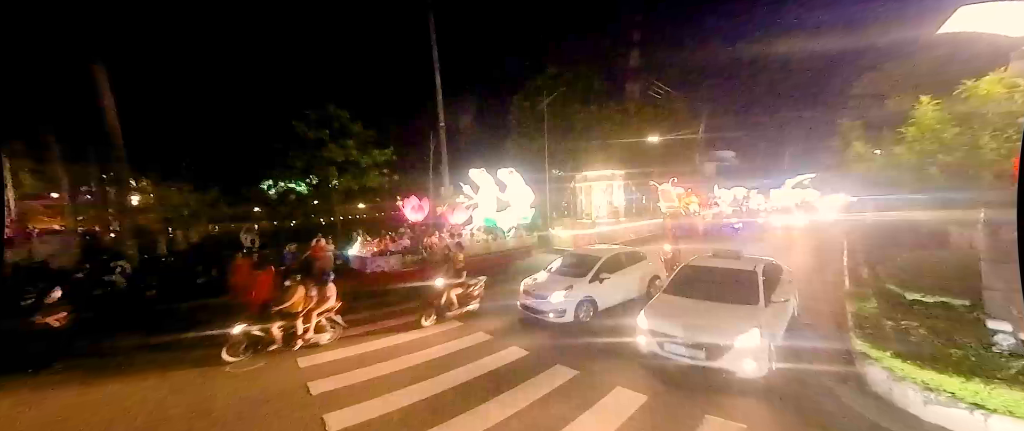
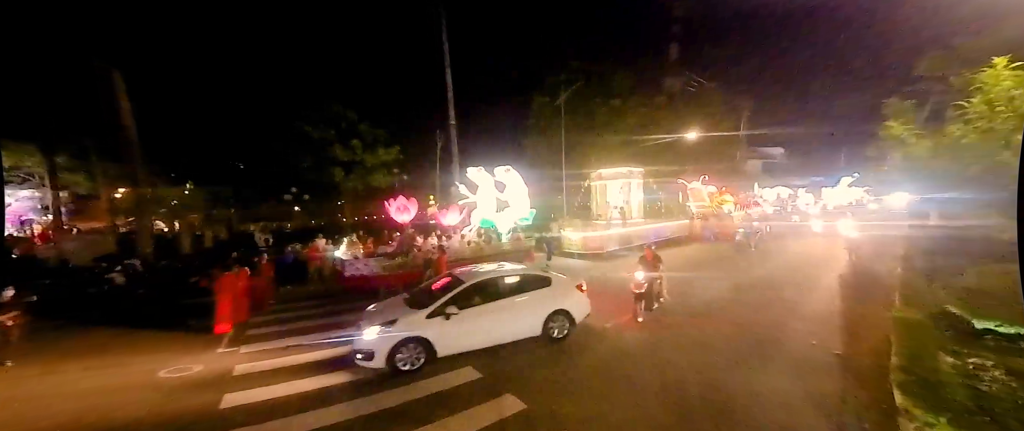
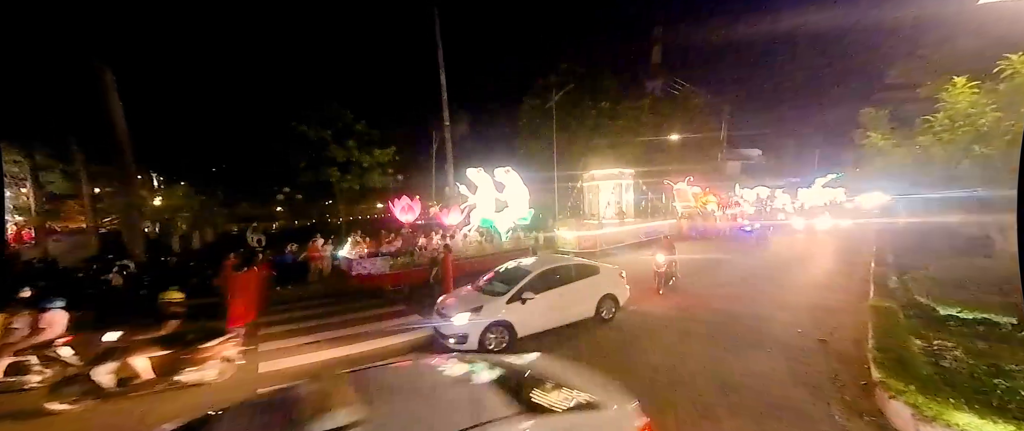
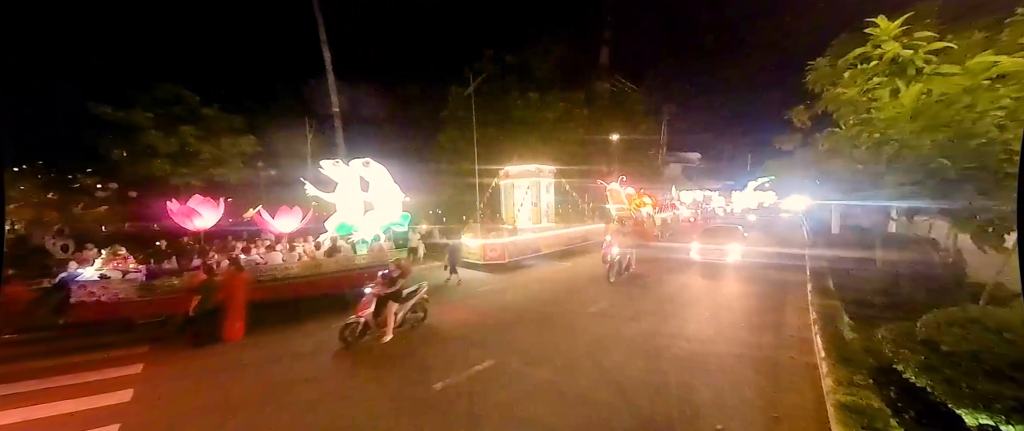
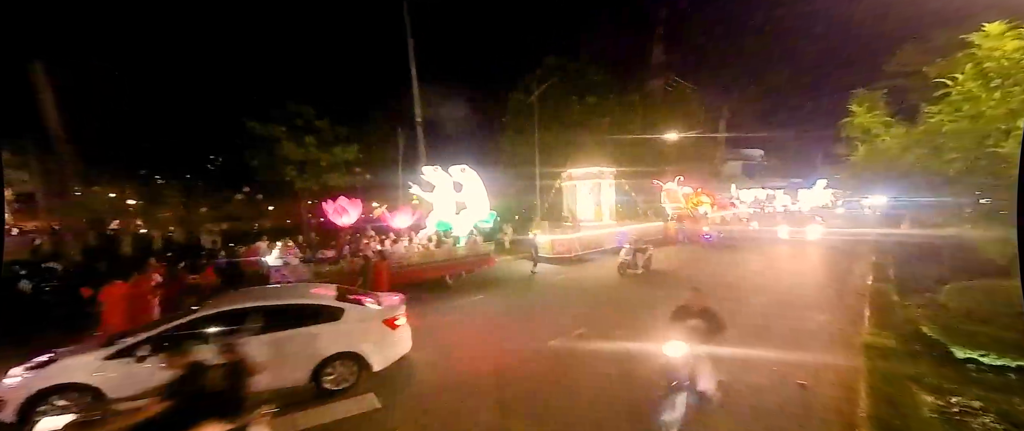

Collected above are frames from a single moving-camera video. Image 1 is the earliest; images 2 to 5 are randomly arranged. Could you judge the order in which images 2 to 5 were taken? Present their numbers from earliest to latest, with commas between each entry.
3, 2, 5, 4
